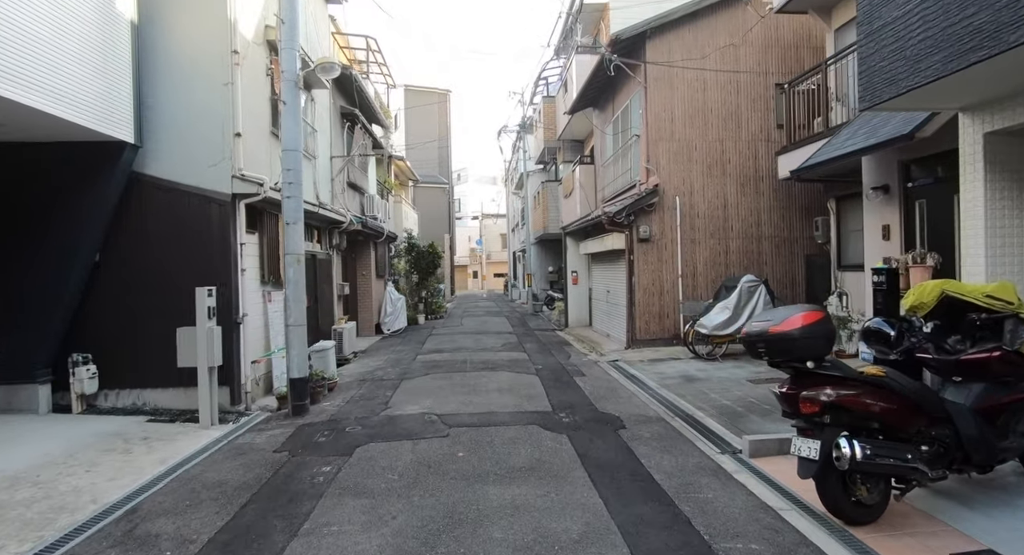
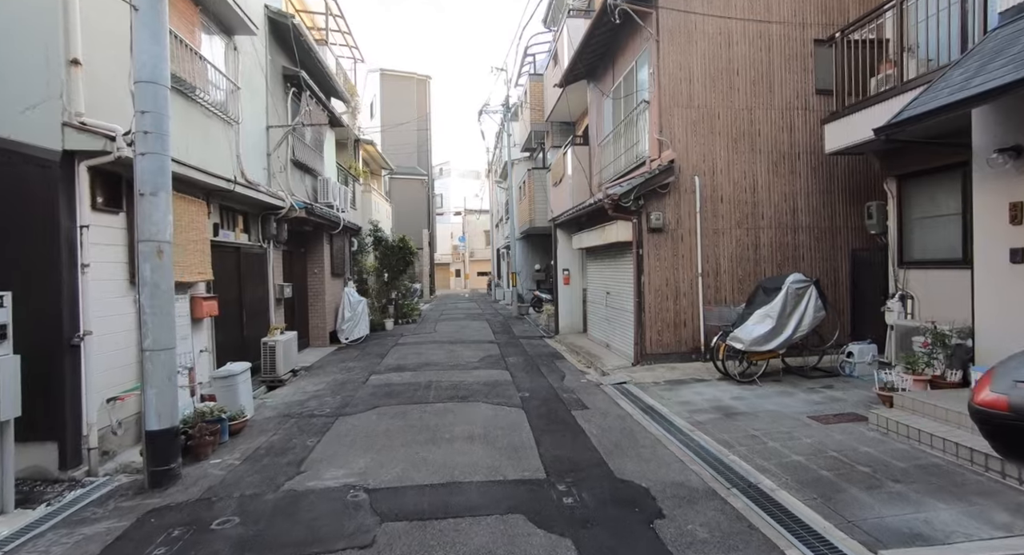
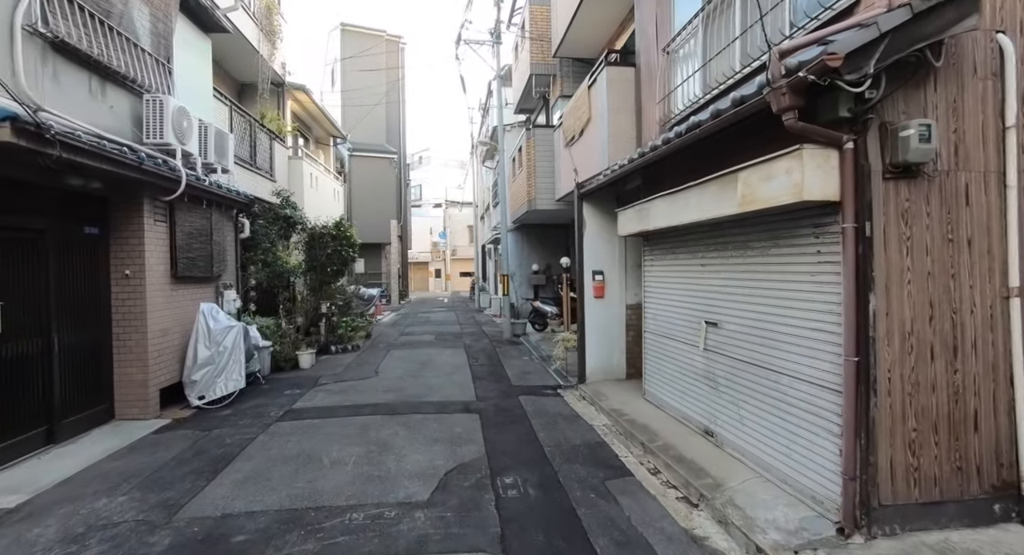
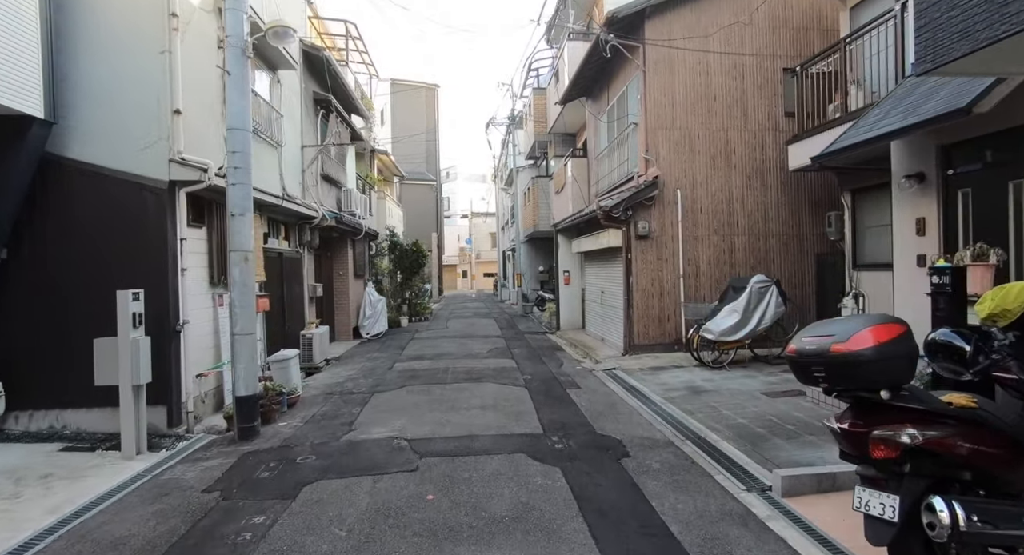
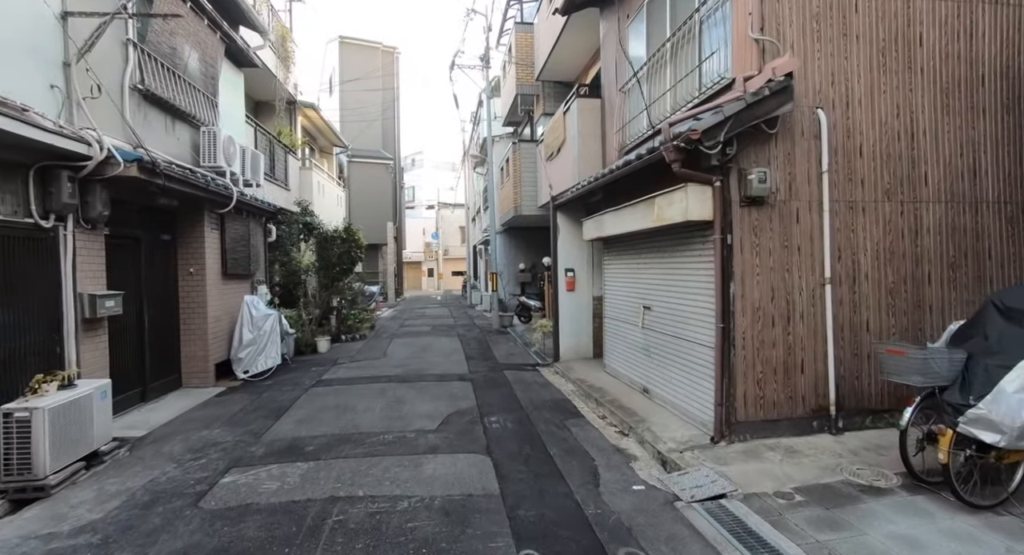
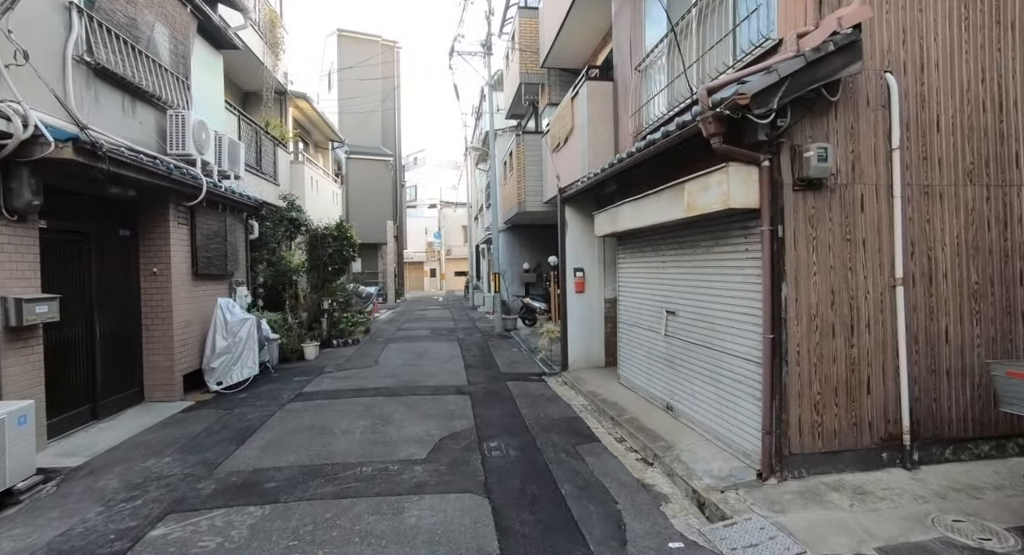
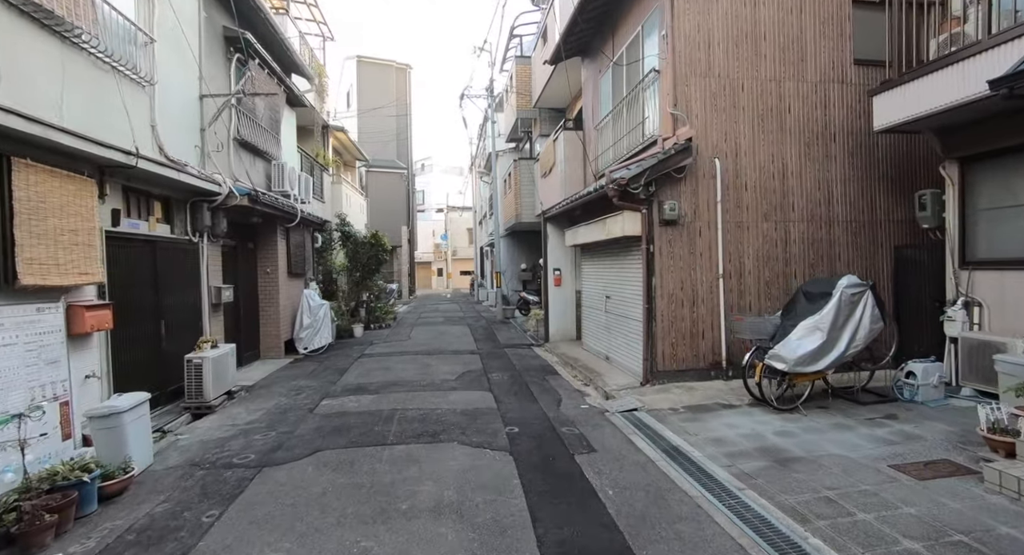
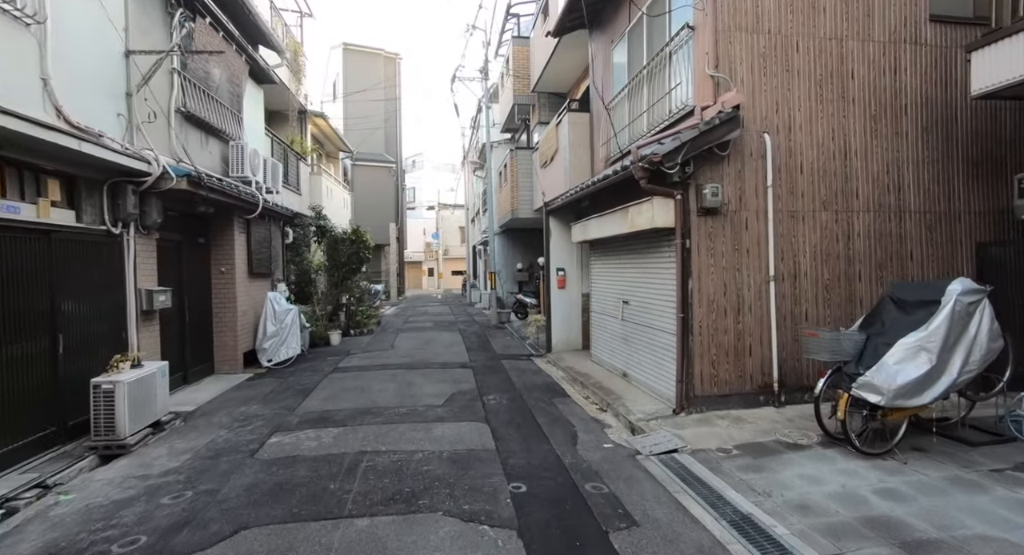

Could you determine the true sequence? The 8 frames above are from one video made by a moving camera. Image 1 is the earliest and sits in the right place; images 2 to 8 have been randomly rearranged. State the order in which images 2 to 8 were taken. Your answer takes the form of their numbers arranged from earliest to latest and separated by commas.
4, 2, 7, 8, 5, 6, 3
